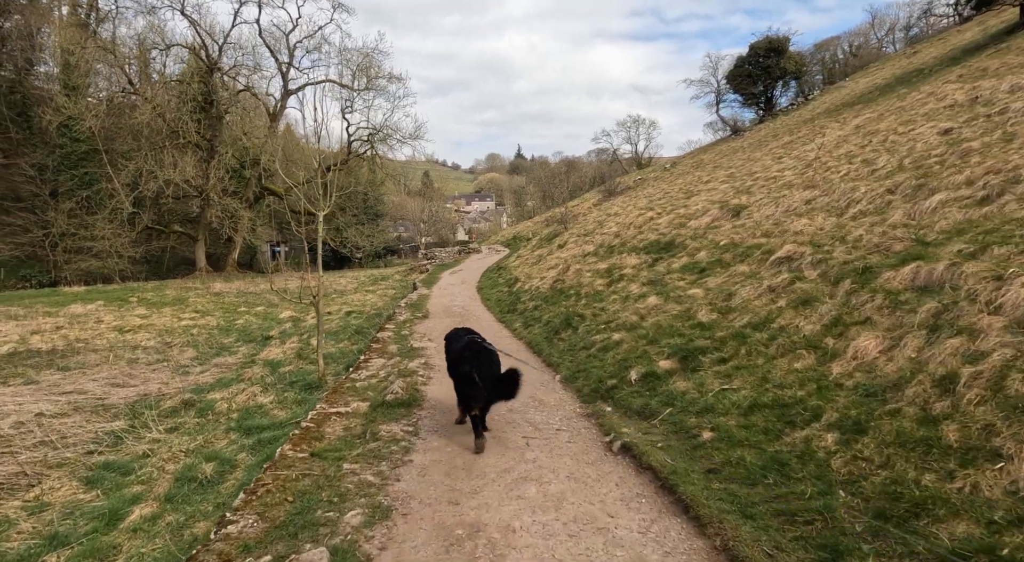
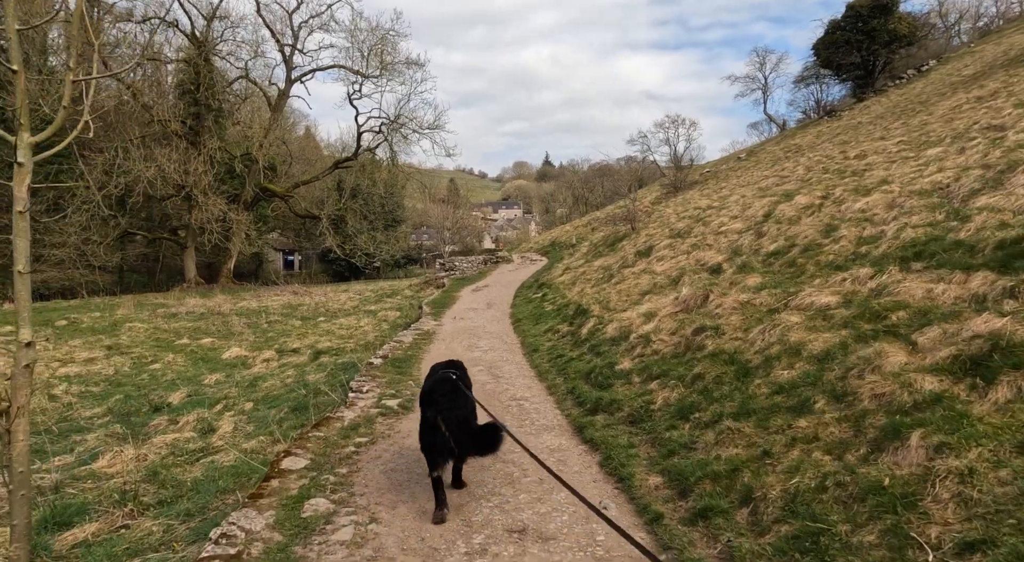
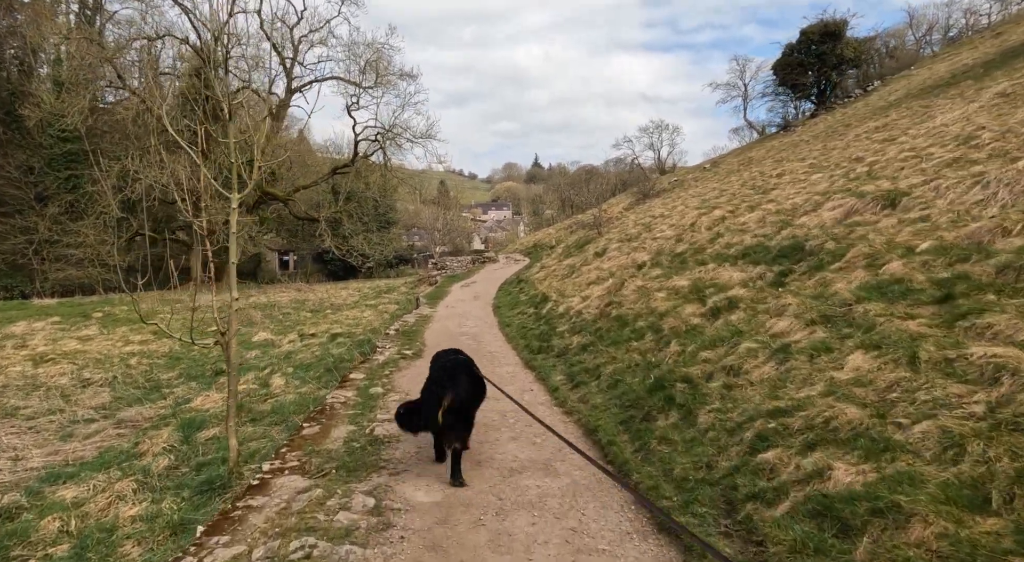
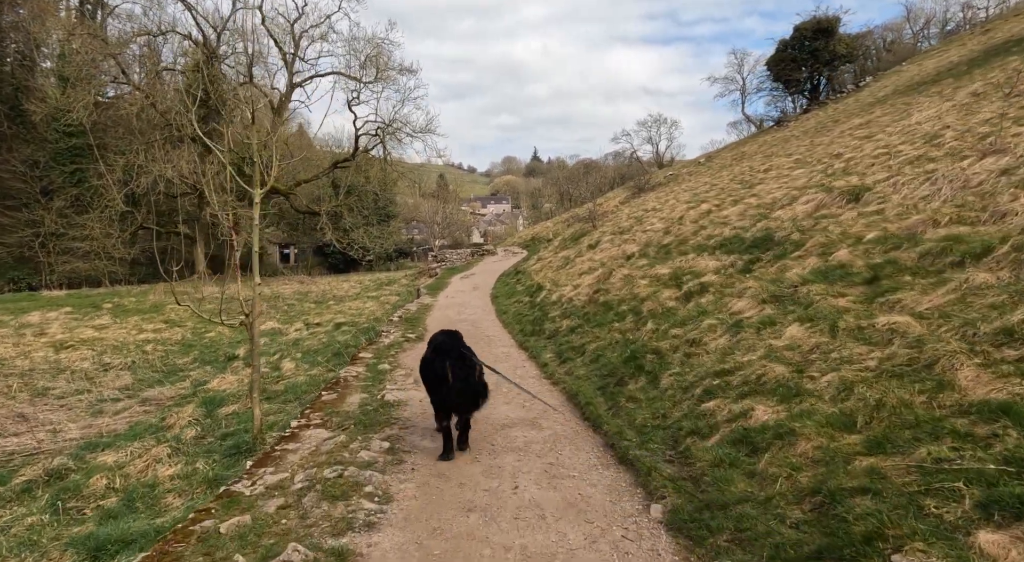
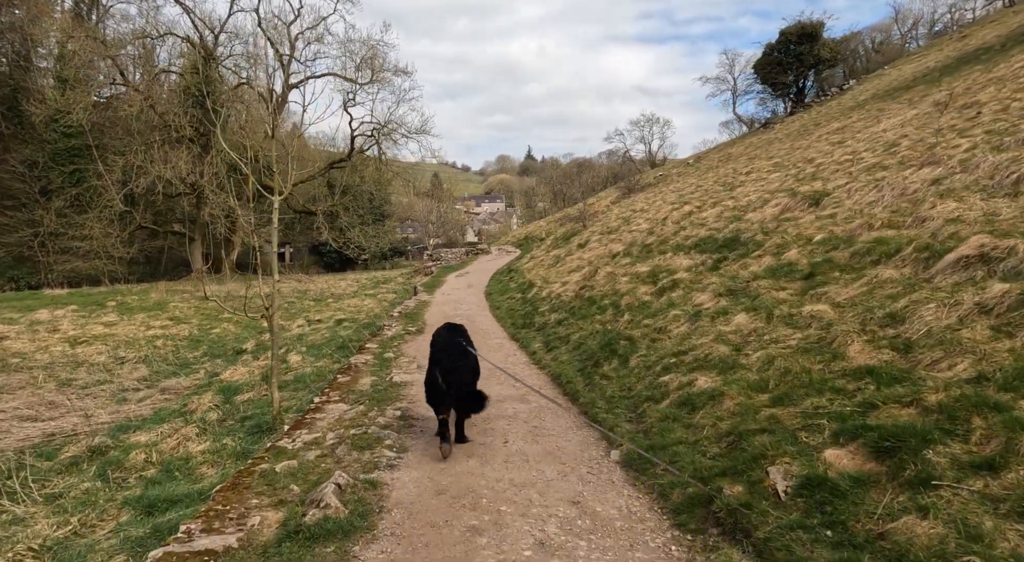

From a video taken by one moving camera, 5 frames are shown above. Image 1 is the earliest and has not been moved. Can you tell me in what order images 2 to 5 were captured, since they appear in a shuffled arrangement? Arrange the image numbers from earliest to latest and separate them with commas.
5, 4, 3, 2
